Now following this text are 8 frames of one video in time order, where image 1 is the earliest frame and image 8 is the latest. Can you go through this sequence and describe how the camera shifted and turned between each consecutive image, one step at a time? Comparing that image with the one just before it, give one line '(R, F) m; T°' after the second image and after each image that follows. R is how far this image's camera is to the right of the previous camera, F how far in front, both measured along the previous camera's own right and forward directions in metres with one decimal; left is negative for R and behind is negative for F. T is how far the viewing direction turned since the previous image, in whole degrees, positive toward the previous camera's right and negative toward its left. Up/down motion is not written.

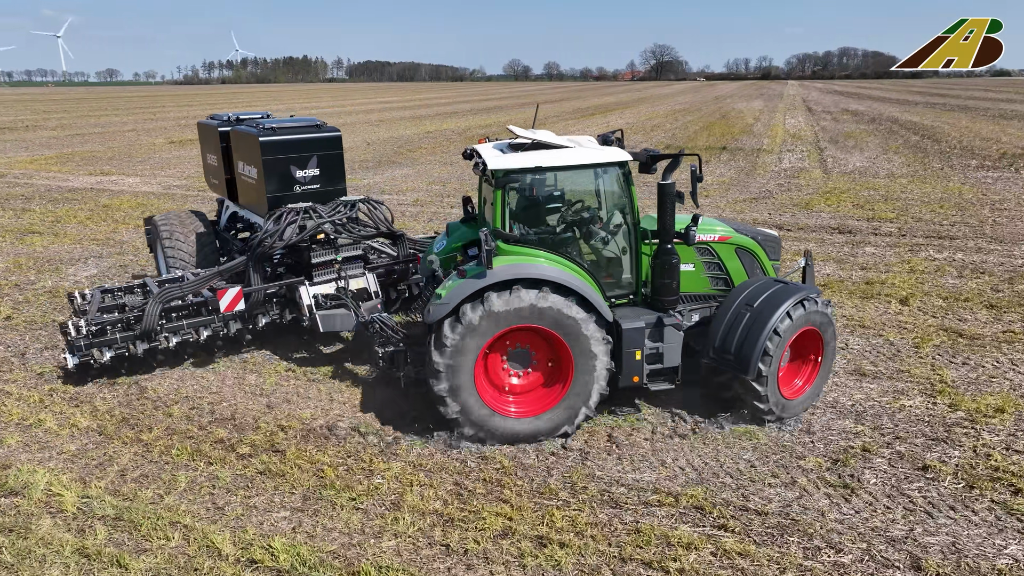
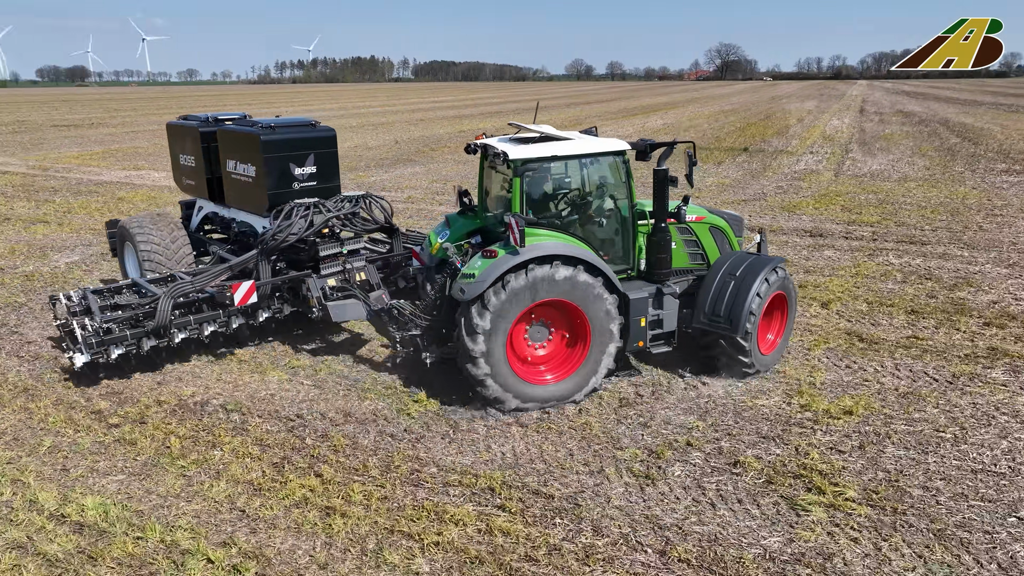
(+1.3, -0.2) m; -5°
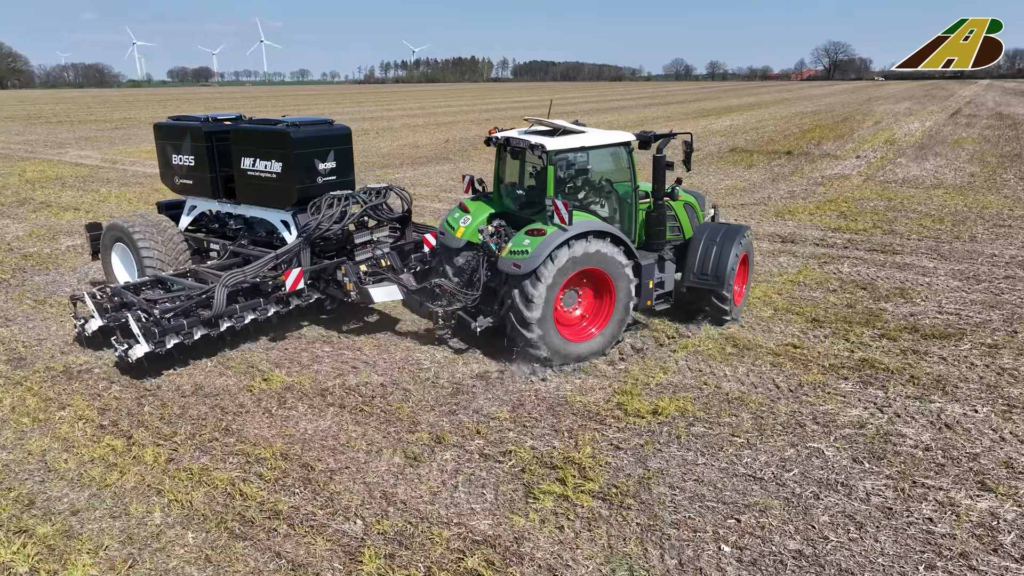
(+1.7, -0.1) m; -7°
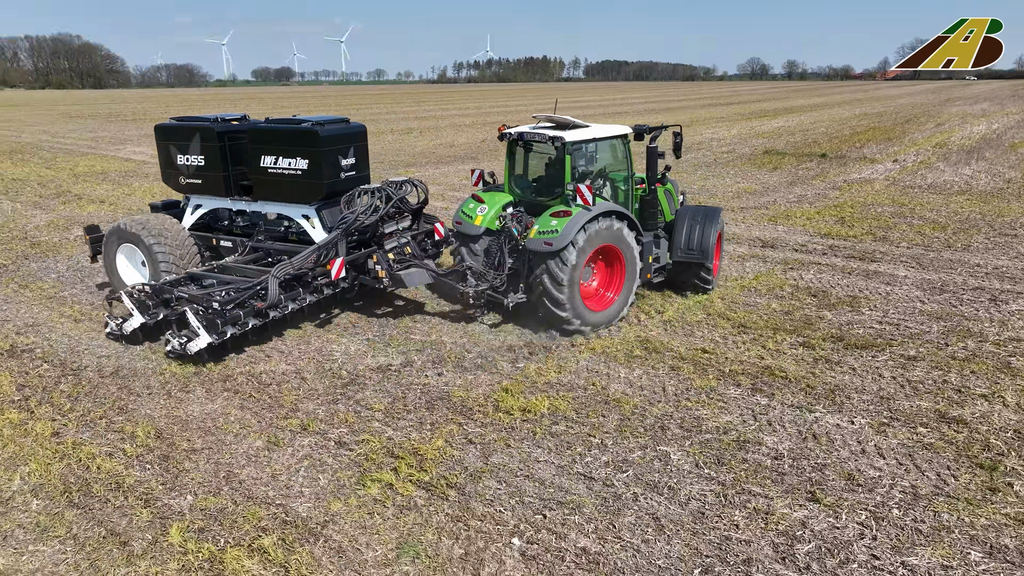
(+1.2, -0.1) m; -5°
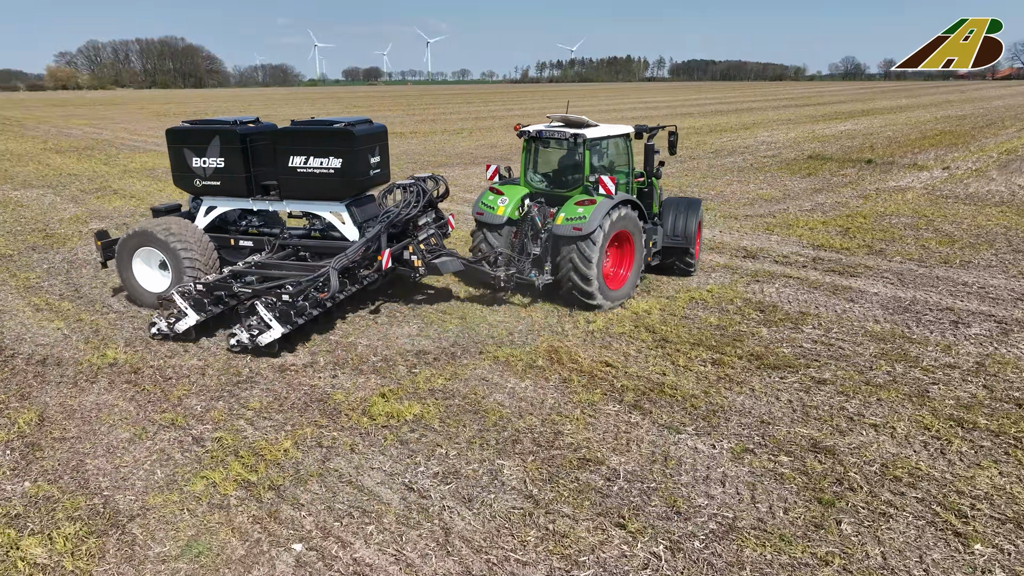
(+1.3, +0.1) m; -6°
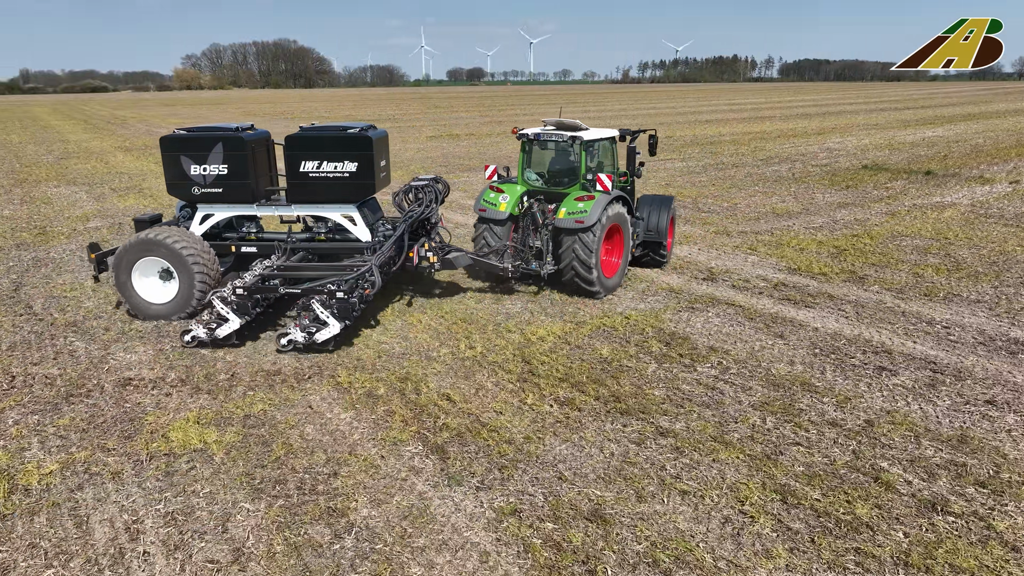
(+1.8, +0.5) m; -7°
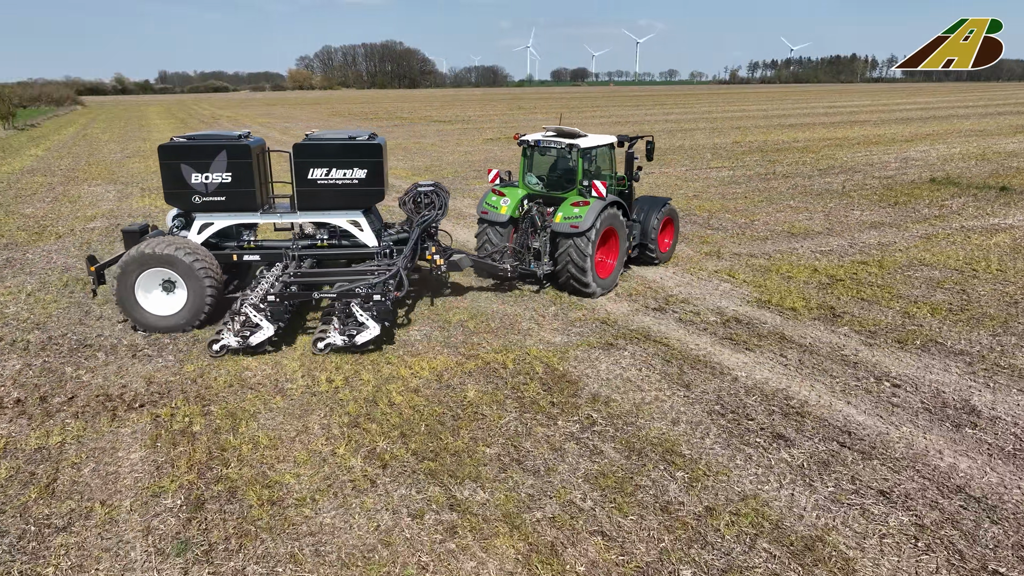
(+1.7, +0.7) m; -8°
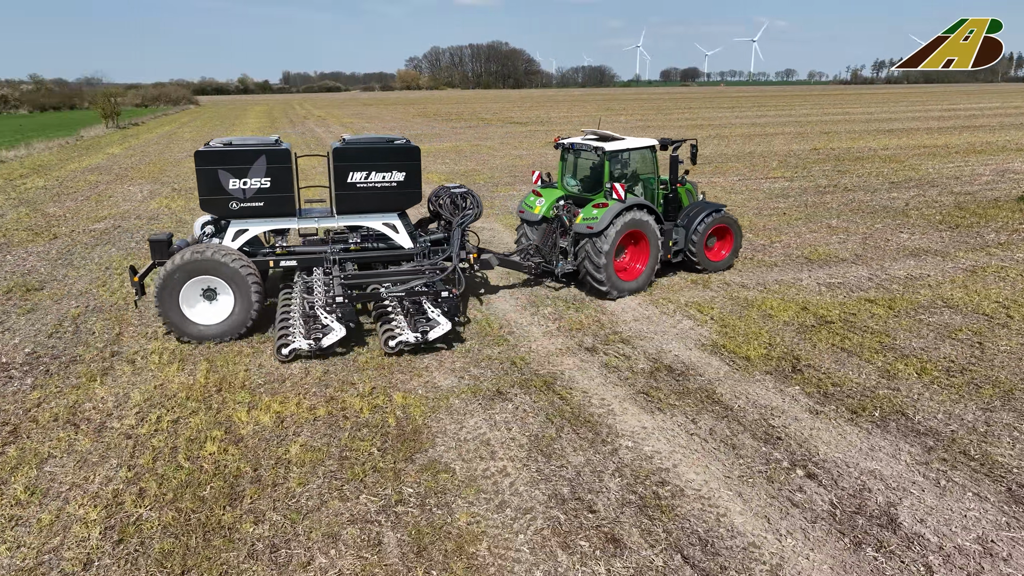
(+1.6, +0.9) m; -8°
